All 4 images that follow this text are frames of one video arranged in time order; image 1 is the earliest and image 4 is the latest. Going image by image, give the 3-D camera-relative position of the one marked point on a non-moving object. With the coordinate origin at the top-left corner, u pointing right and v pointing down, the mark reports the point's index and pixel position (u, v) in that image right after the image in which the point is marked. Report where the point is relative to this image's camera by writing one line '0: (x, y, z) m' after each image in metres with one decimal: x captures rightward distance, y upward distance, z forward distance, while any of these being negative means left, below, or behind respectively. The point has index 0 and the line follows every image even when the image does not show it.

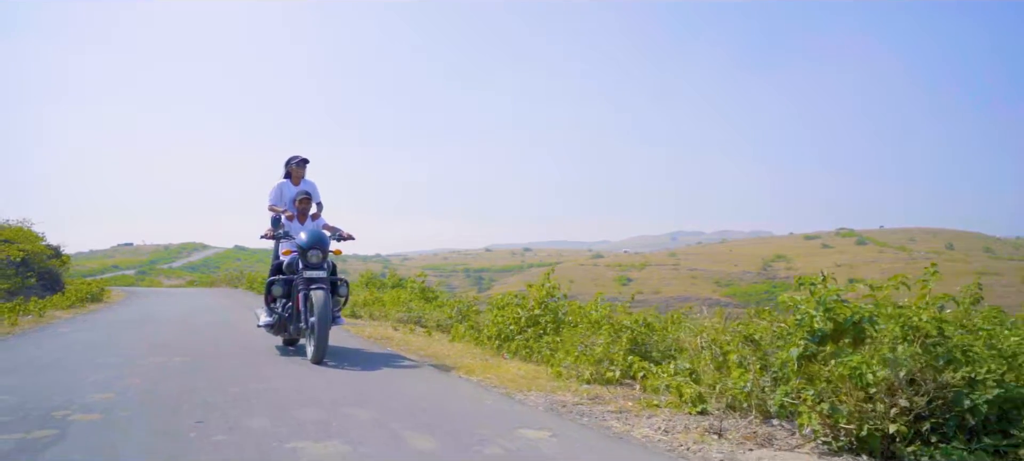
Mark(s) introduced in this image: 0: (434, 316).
0: (-1.5, -1.6, +14.5) m
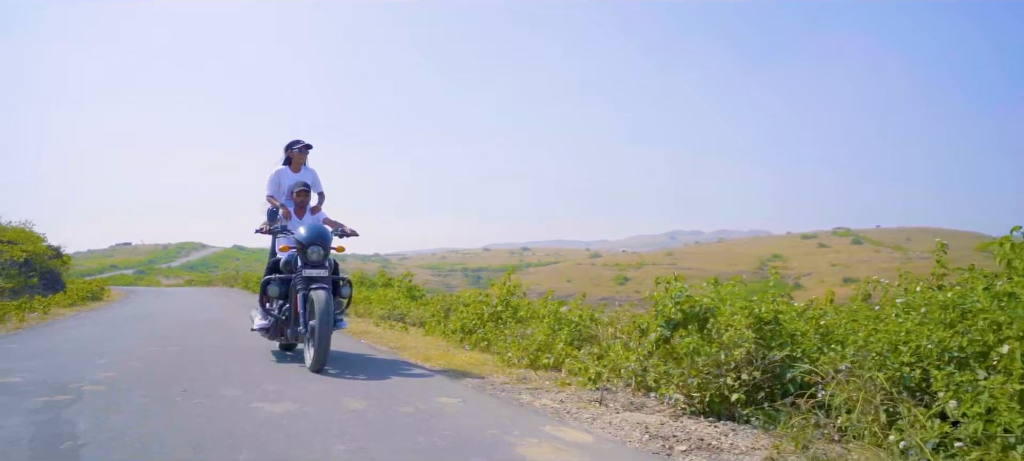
0: (-1.8, -1.6, +15.2) m
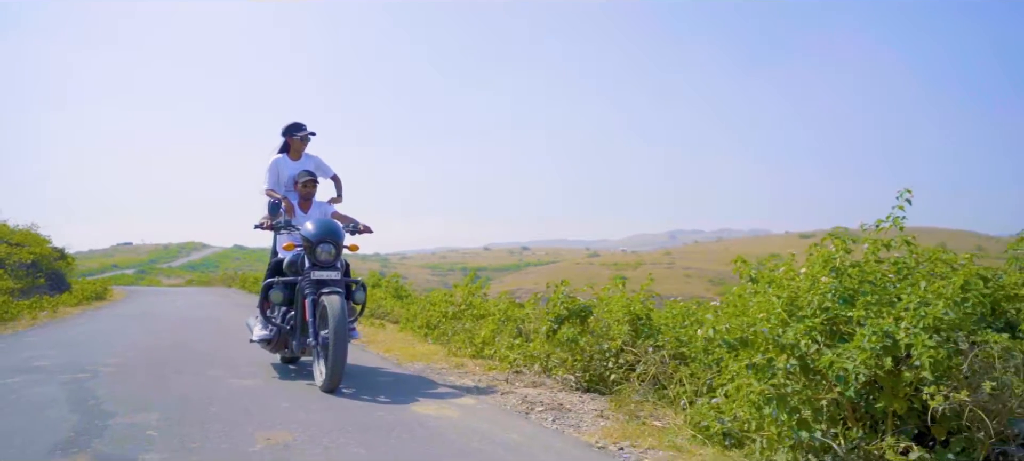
0: (-2.5, -1.7, +16.7) m
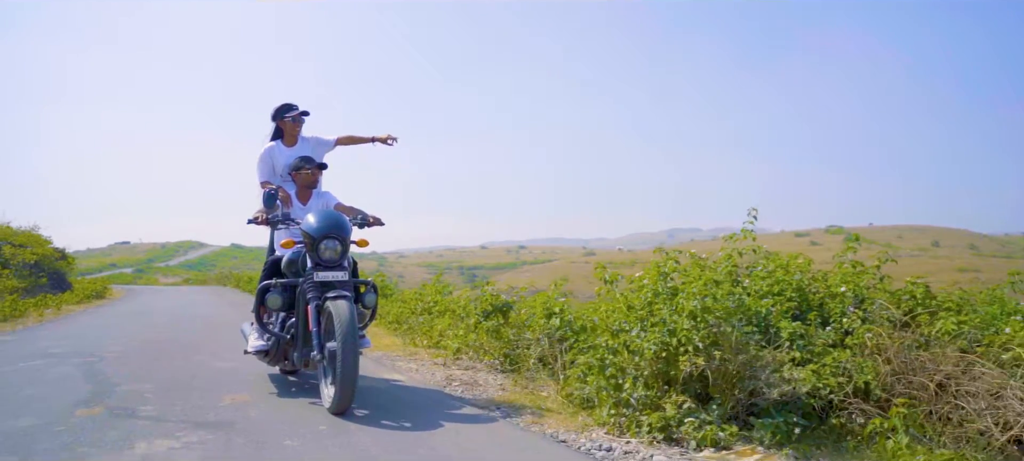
0: (-2.8, -1.8, +17.2) m
